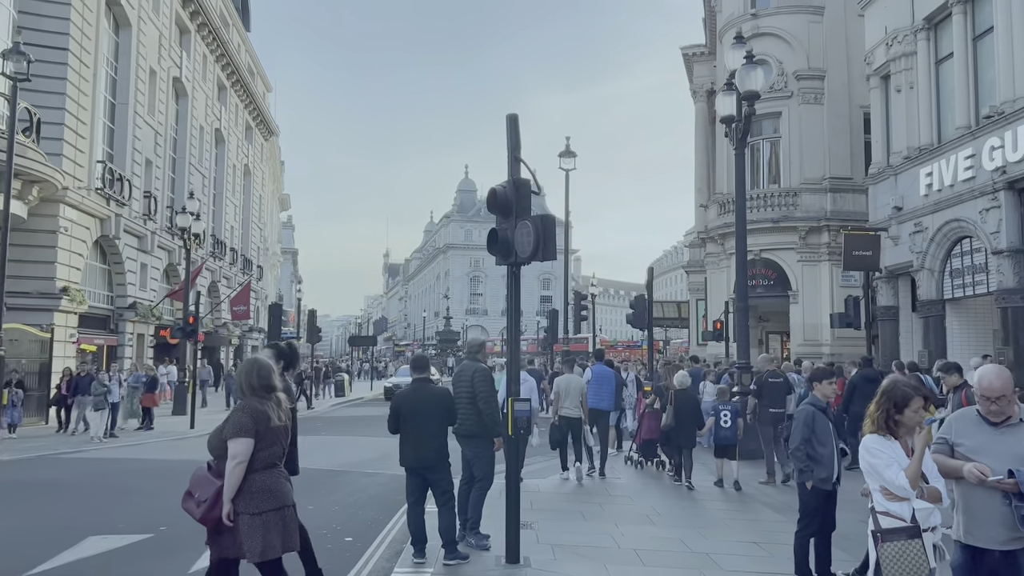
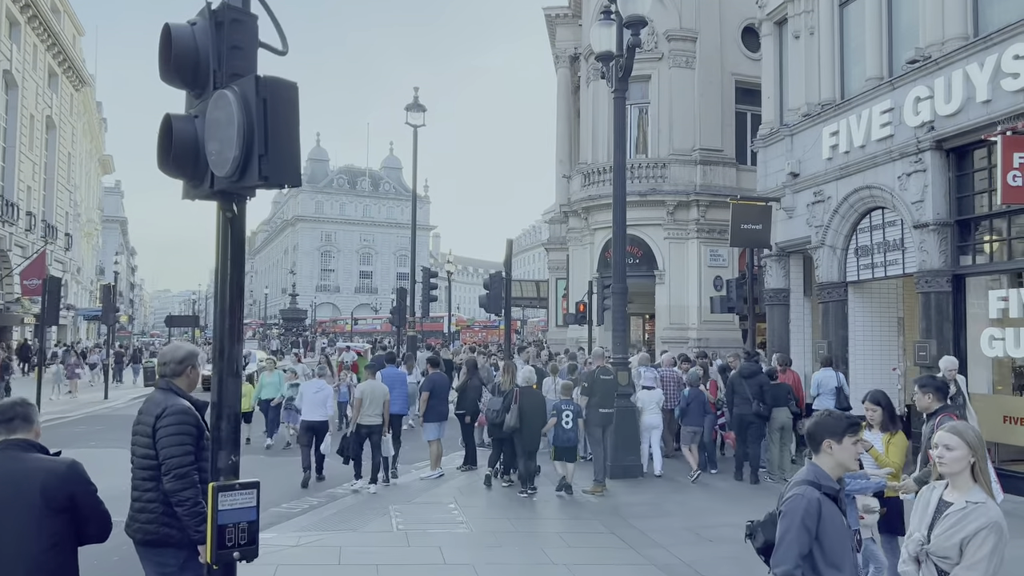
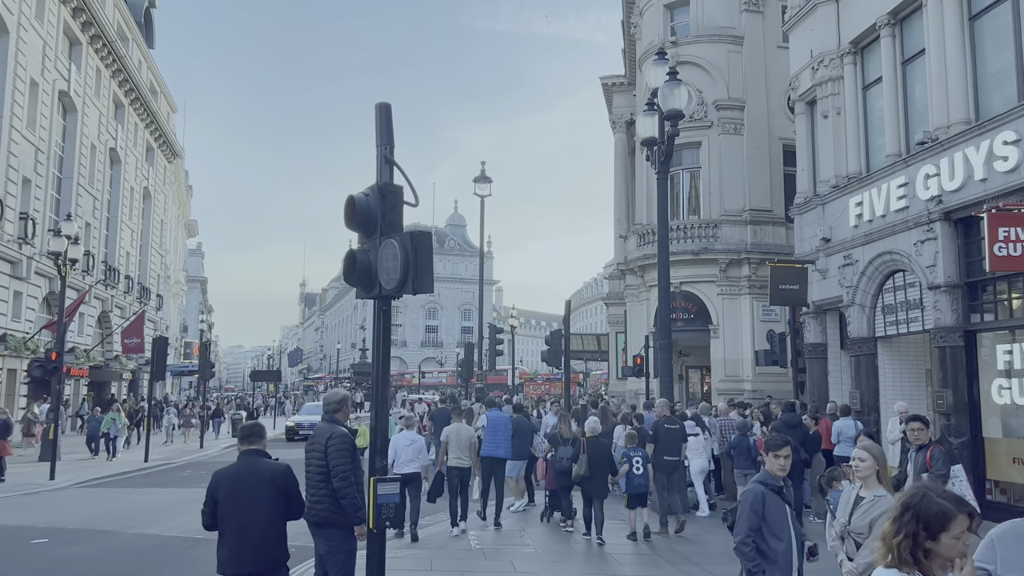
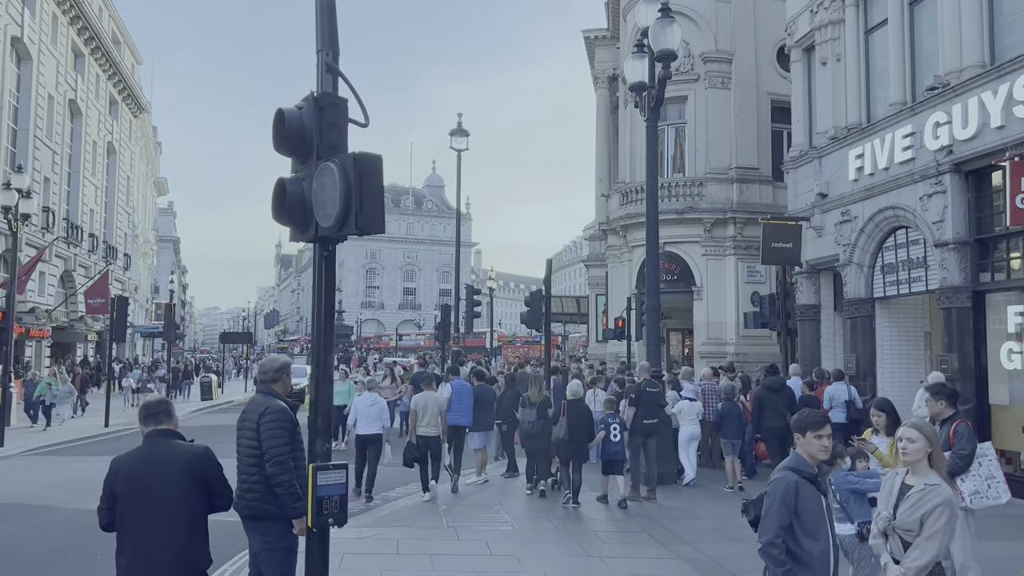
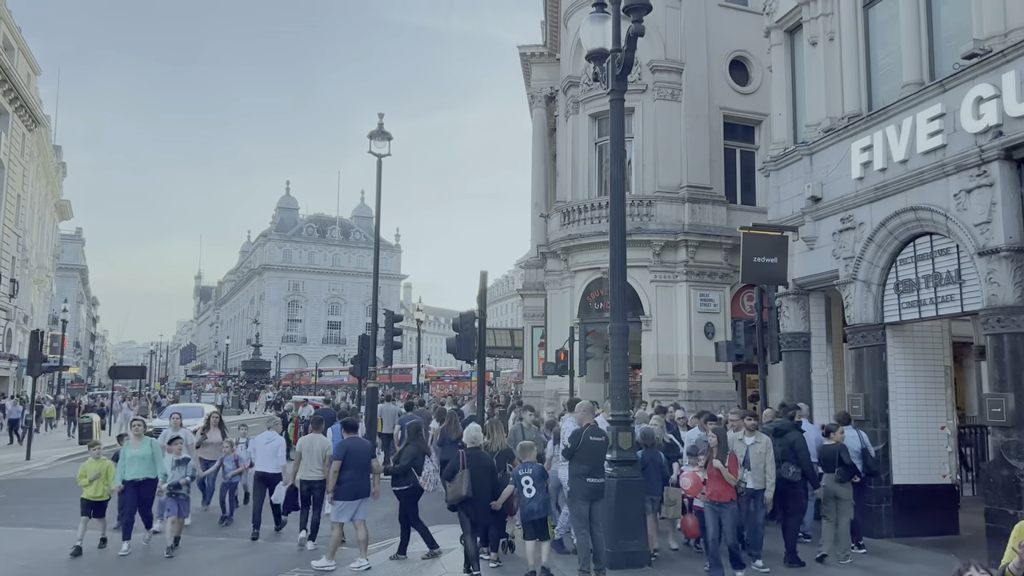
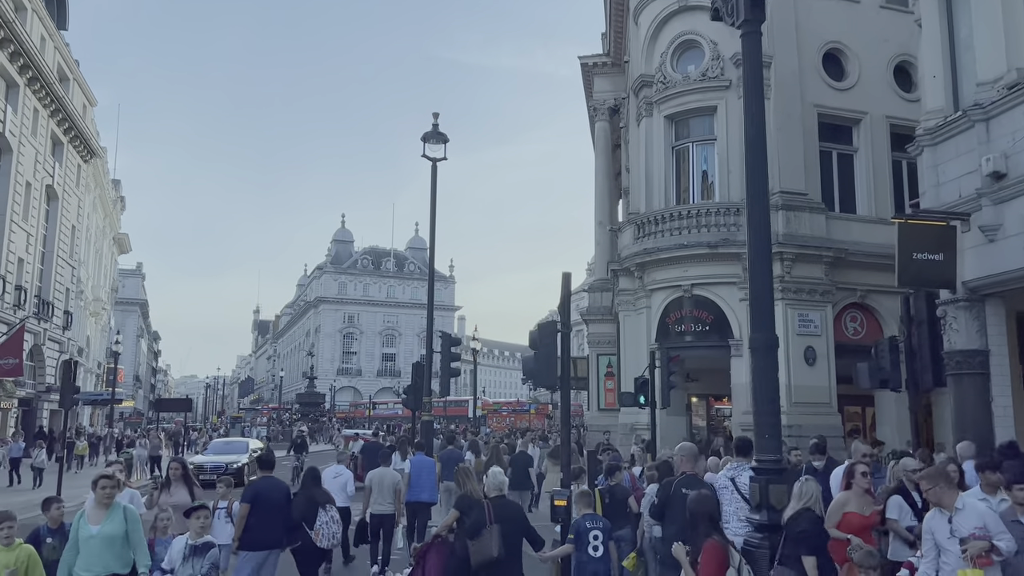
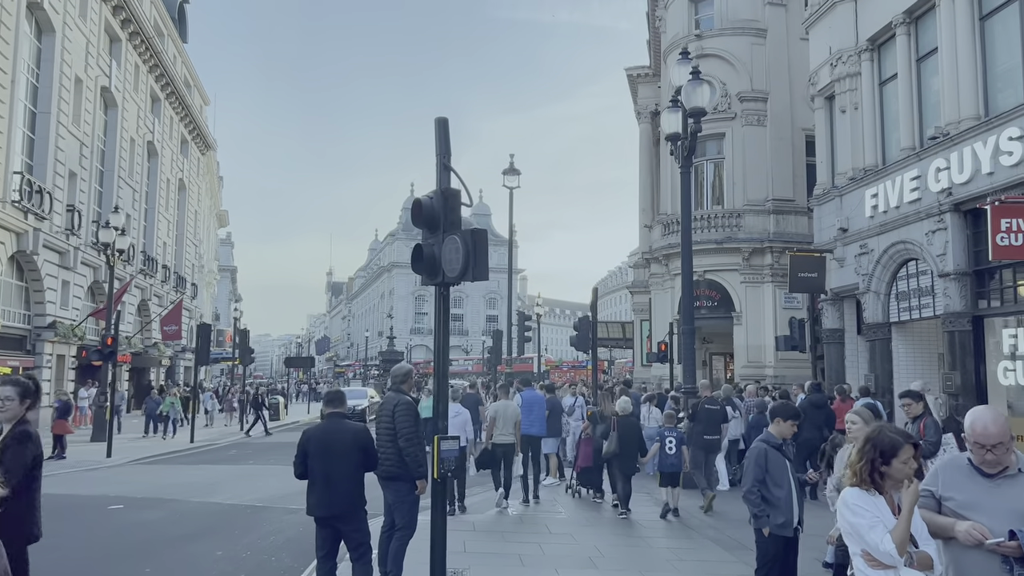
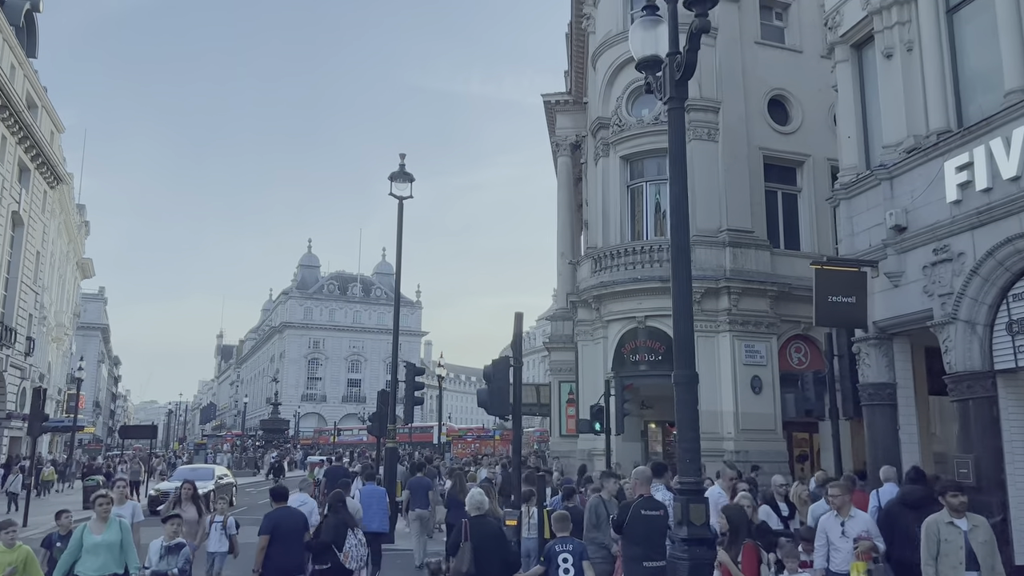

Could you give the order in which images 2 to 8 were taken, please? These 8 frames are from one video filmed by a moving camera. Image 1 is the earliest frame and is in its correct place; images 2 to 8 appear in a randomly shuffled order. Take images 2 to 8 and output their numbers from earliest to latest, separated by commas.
7, 3, 4, 2, 5, 8, 6
